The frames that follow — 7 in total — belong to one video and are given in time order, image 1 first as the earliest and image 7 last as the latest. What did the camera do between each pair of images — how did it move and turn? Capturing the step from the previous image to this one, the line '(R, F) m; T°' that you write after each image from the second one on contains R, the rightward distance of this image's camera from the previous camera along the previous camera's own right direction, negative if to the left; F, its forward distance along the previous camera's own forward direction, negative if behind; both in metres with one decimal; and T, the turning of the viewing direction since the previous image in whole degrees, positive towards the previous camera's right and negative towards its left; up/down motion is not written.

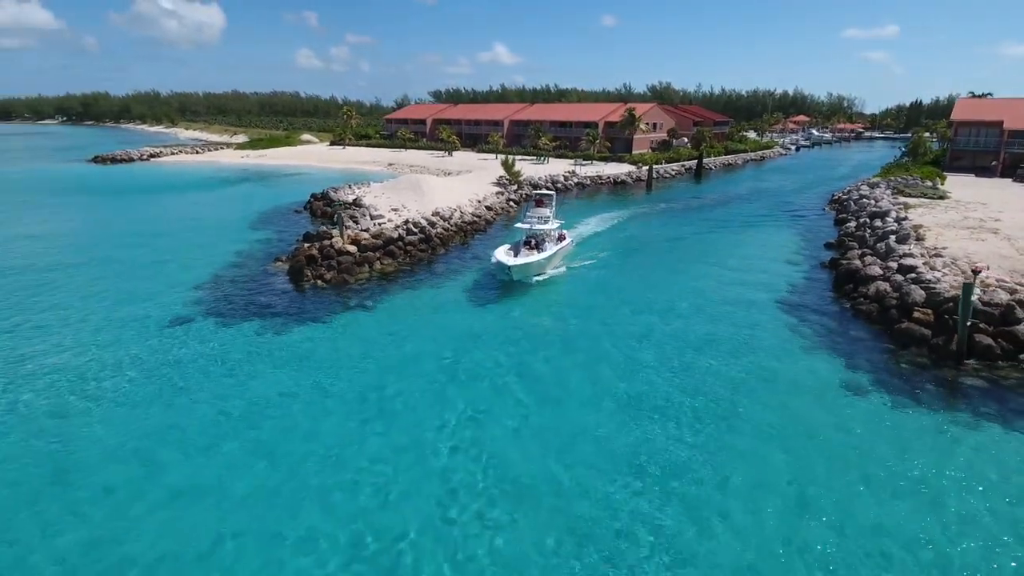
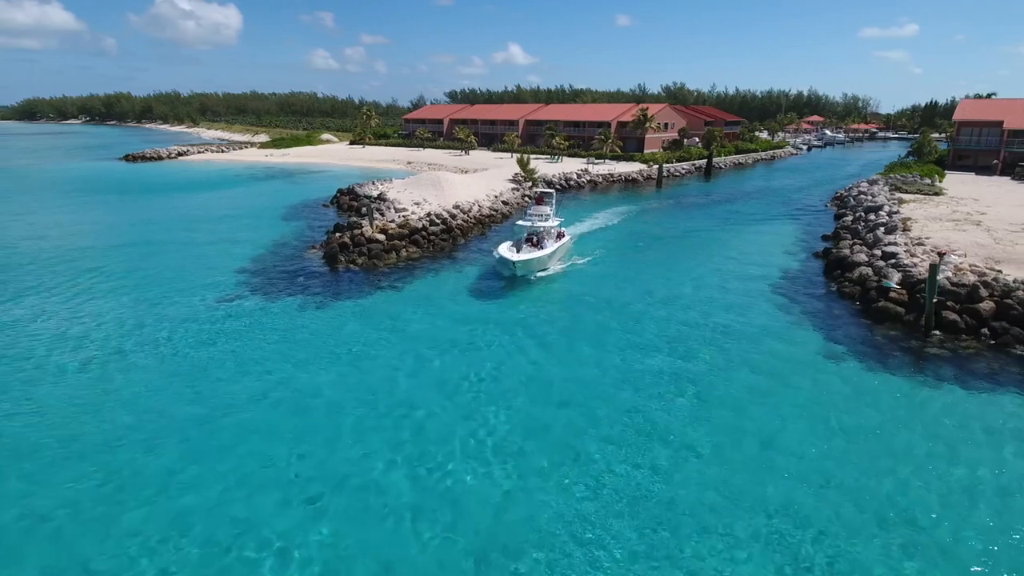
(-0.1, -2.0) m; -1°
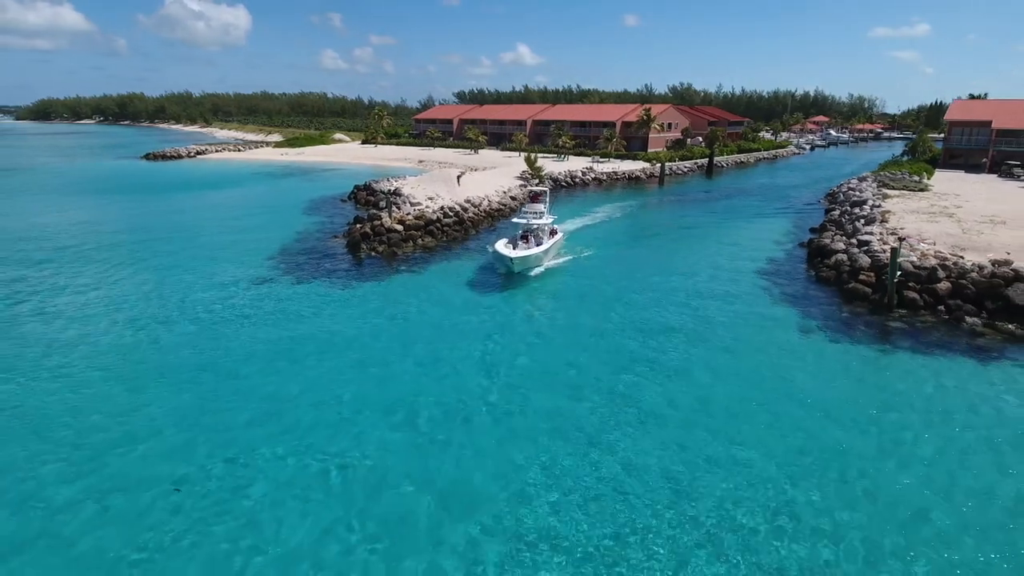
(0.0, -2.2) m; -1°
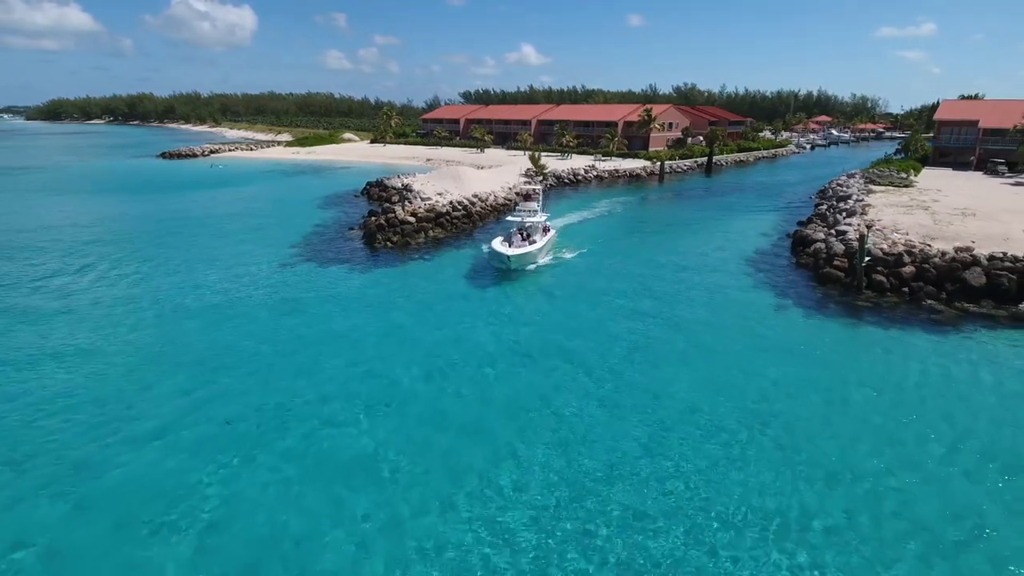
(0.0, -2.0) m; 0°
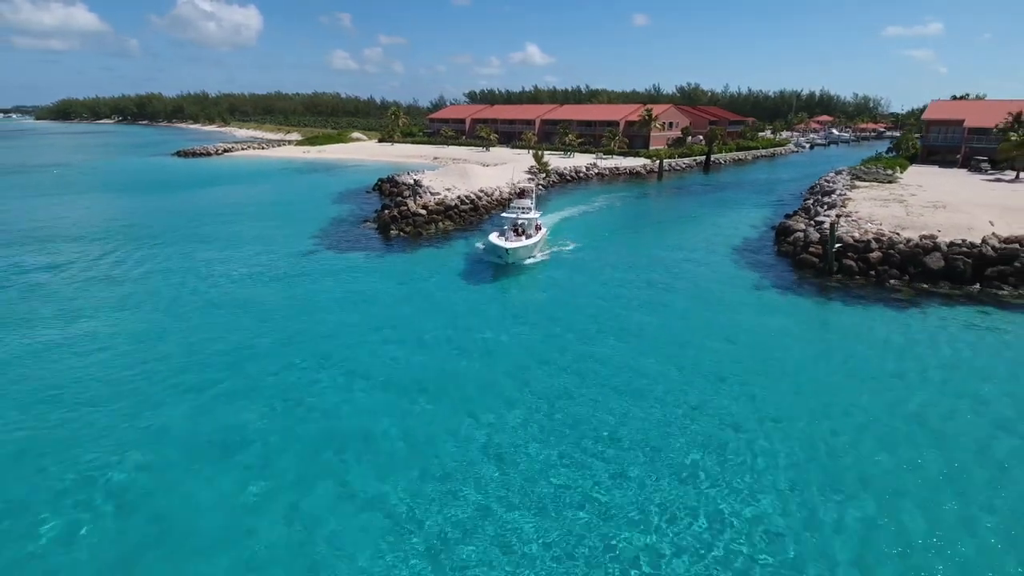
(0.0, -2.2) m; 0°
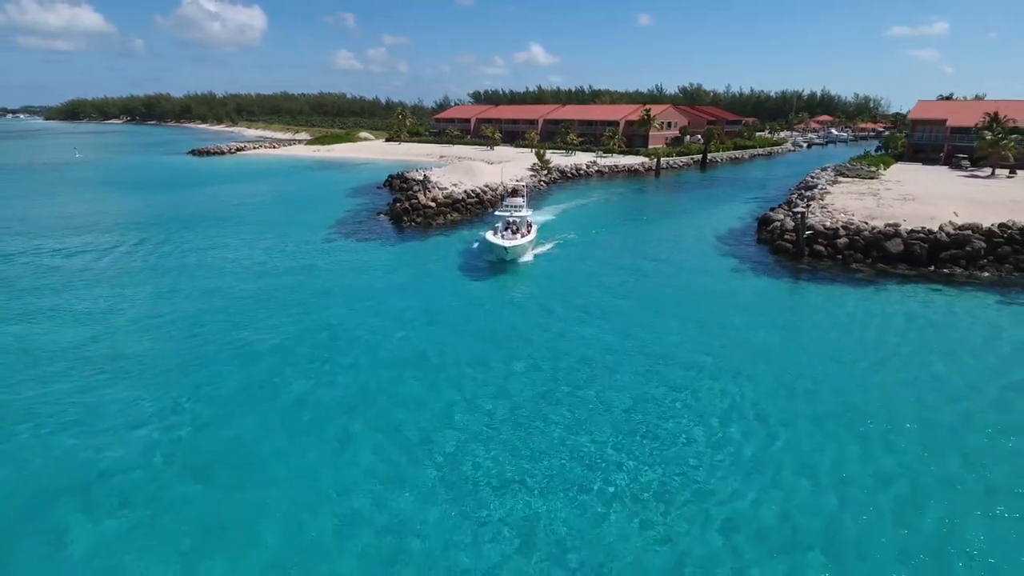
(0.0, -2.6) m; 0°
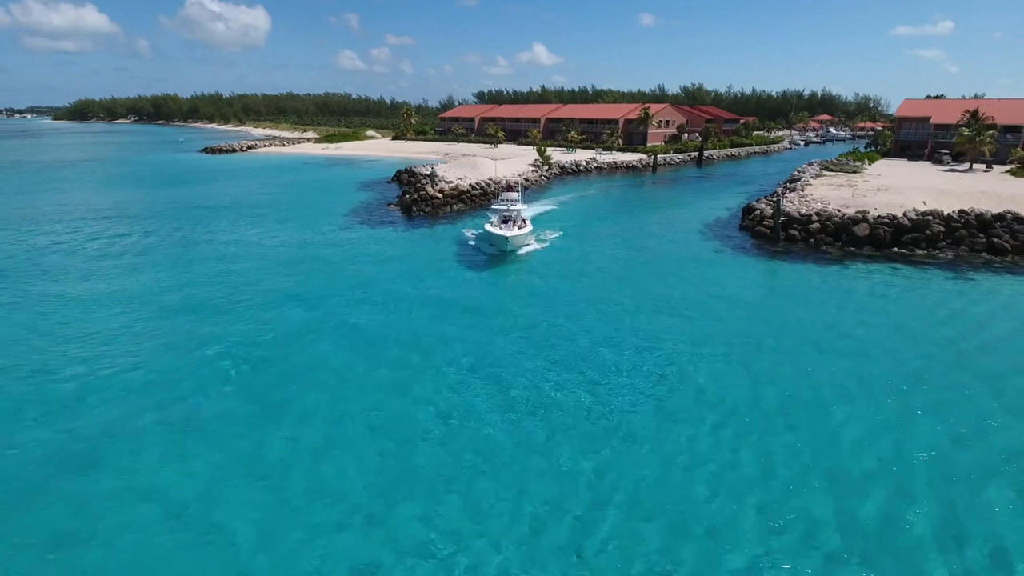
(+0.1, -2.5) m; 0°
